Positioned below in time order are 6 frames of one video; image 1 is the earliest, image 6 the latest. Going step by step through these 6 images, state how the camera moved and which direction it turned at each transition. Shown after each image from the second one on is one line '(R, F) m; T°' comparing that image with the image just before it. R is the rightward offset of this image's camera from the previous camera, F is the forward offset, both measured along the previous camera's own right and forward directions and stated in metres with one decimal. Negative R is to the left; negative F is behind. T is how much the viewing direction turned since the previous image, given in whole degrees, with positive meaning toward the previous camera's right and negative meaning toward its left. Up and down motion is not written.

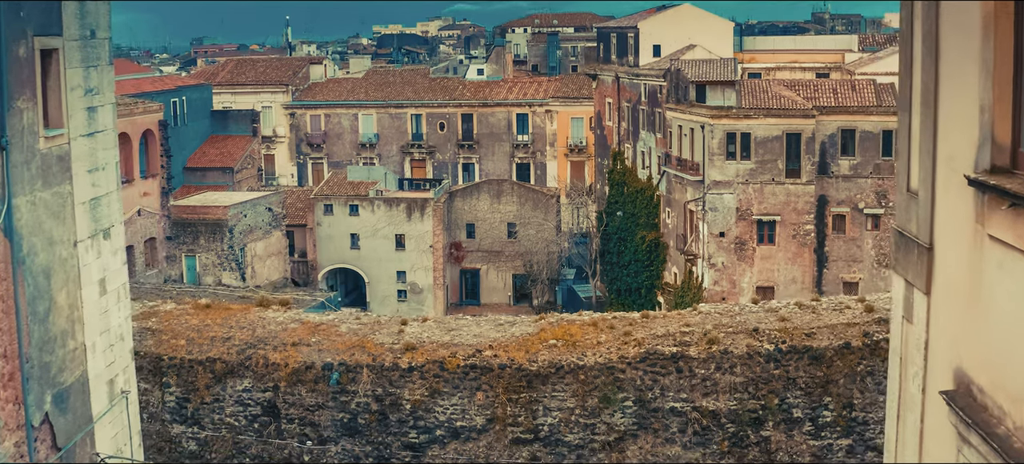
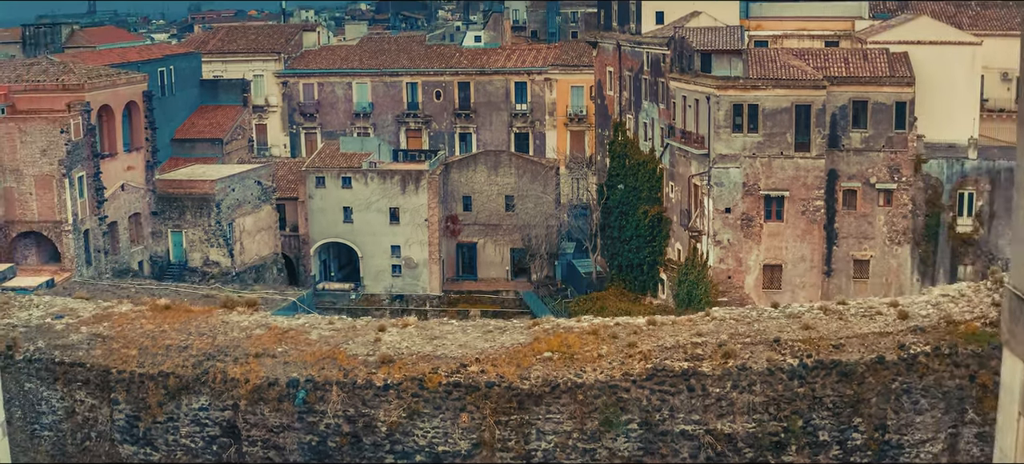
(+0.1, +1.2) m; 0°
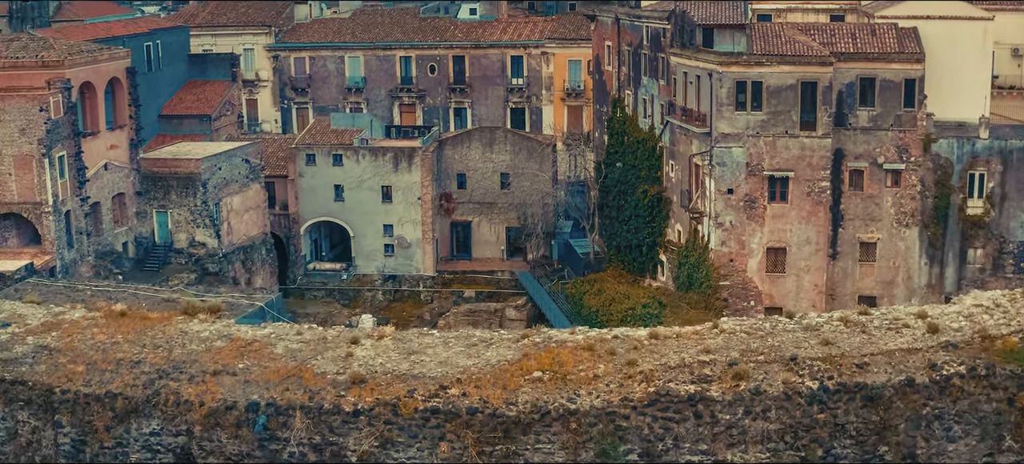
(+0.1, +1.0) m; 0°
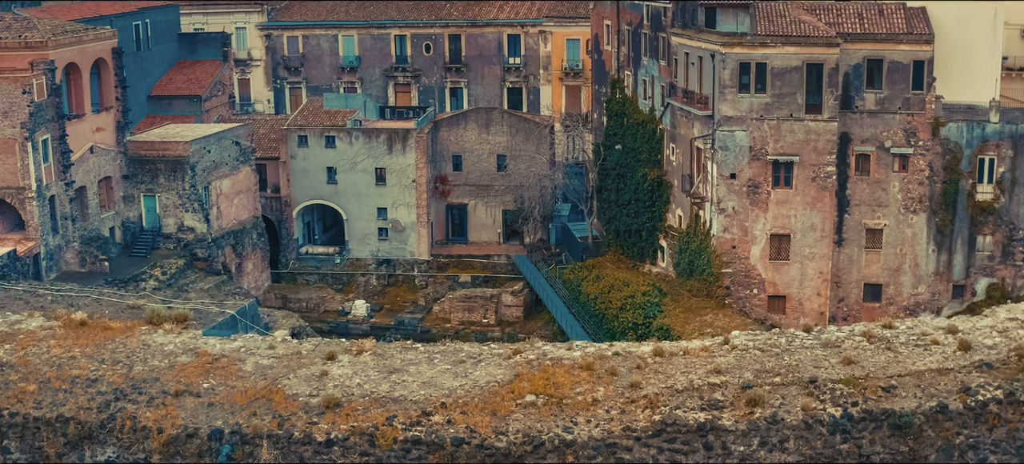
(0.0, +0.8) m; 0°
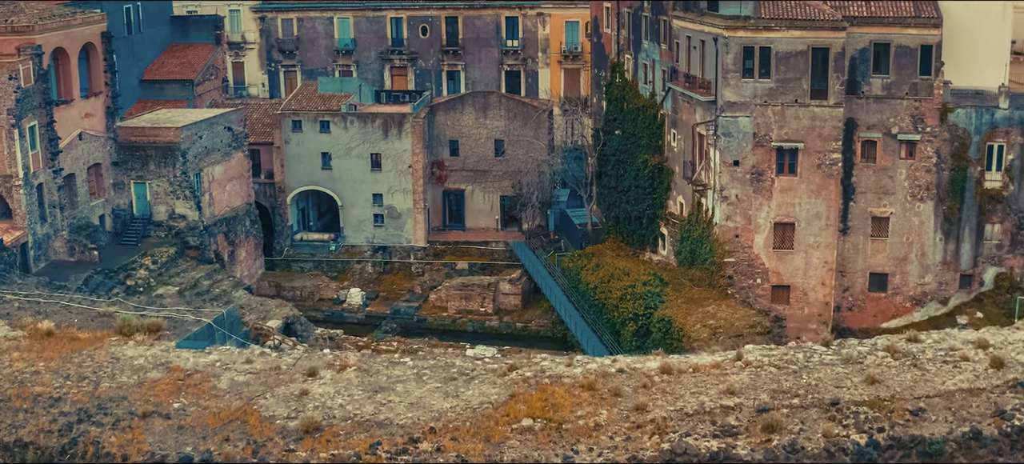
(0.0, +0.6) m; 0°
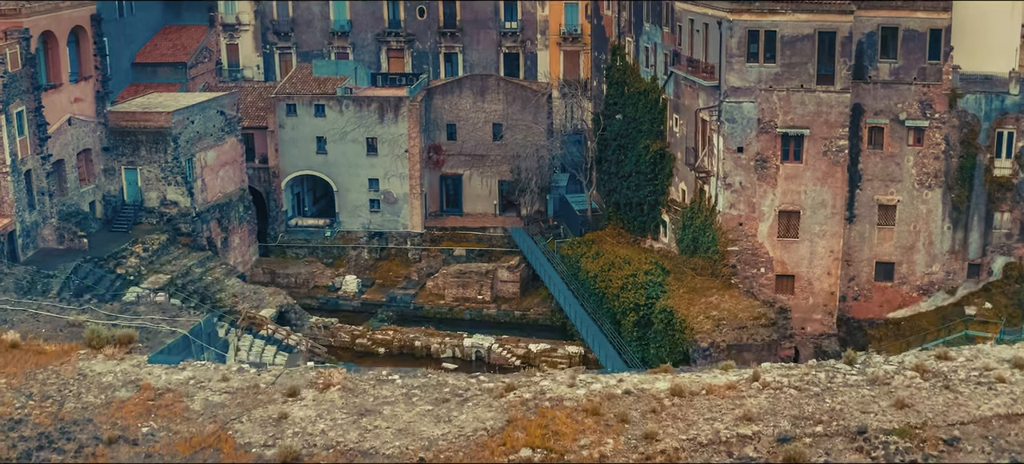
(0.0, +0.6) m; 0°
